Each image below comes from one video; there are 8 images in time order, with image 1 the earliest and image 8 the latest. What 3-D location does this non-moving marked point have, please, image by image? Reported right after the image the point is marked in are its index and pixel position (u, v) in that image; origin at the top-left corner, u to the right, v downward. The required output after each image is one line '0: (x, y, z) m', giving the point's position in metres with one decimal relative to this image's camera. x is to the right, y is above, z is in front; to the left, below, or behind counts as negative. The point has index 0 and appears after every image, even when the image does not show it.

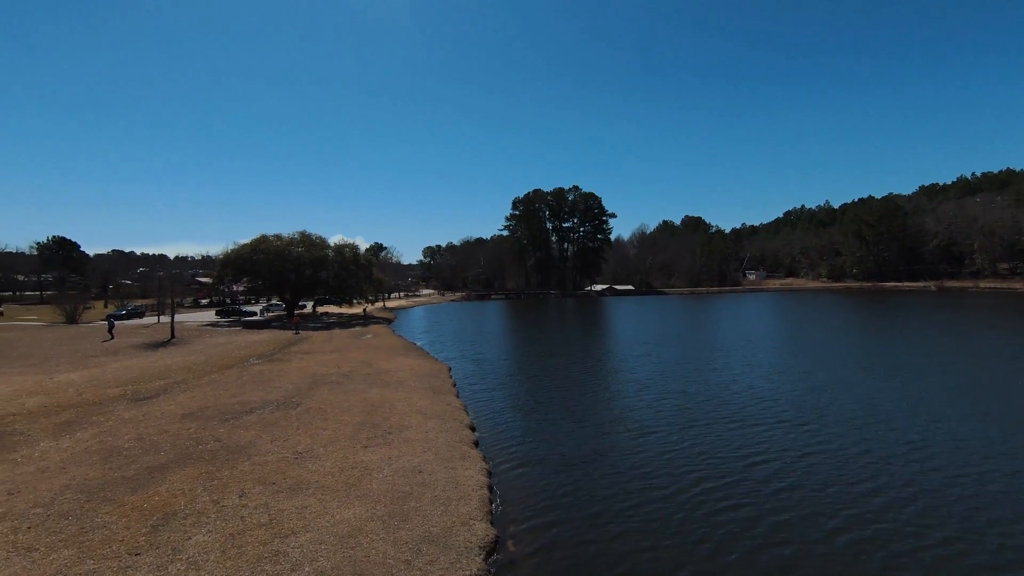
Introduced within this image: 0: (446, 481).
0: (-1.5, -4.4, +11.5) m
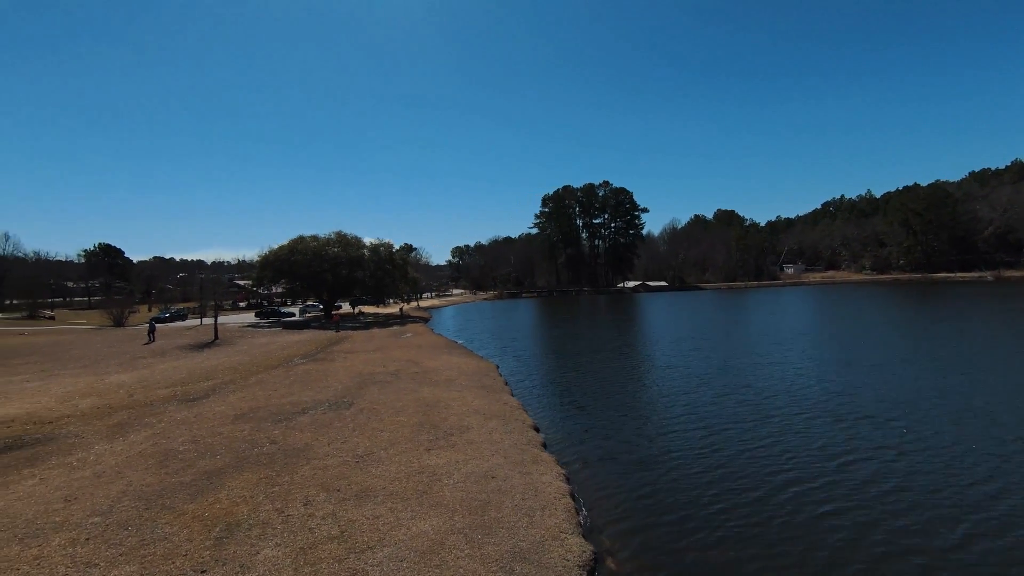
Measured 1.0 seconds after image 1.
0: (+0.3, -4.1, +10.4) m
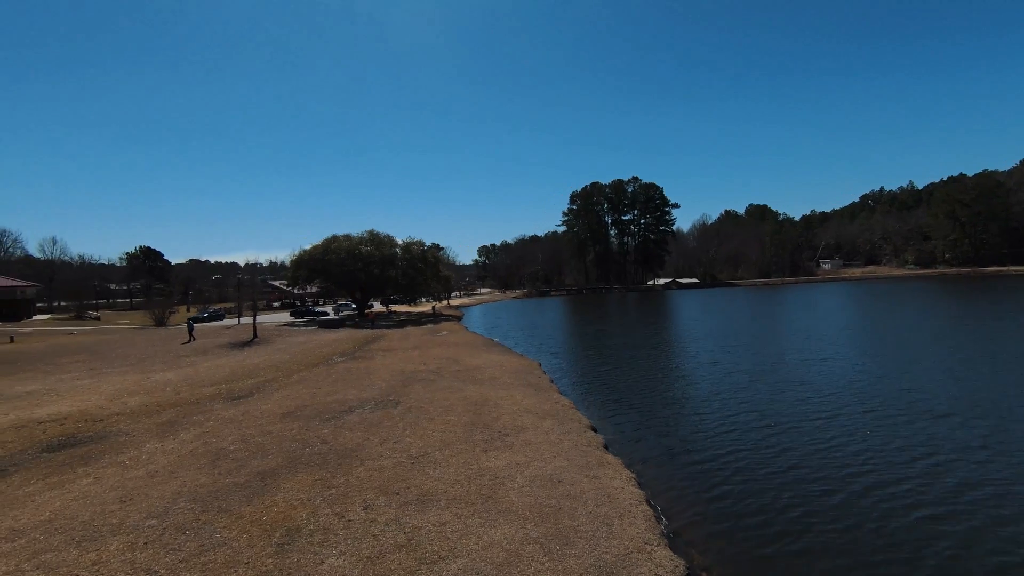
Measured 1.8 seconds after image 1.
0: (+1.6, -3.9, +9.7) m
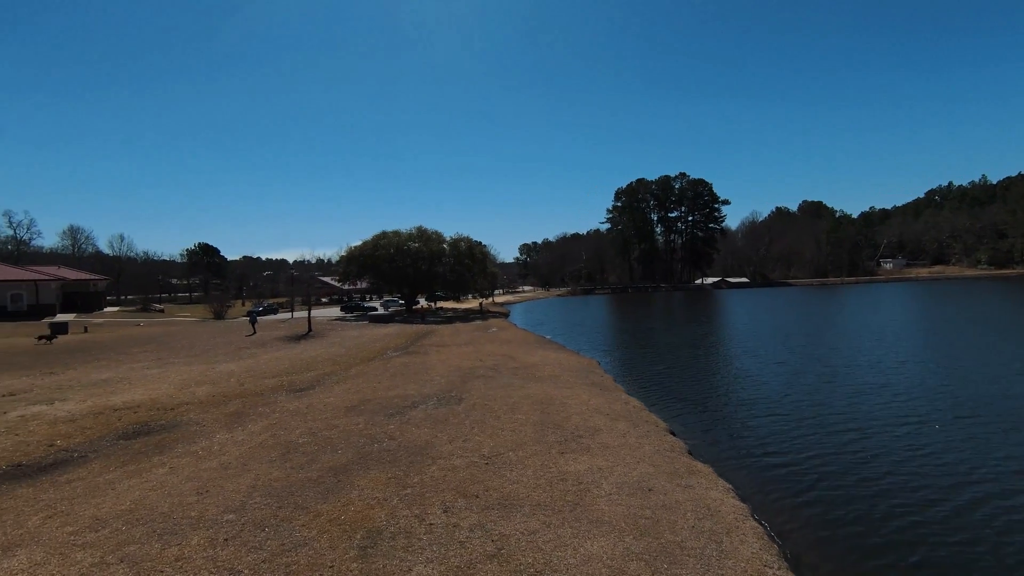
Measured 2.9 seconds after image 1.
0: (+3.1, -3.8, +8.8) m
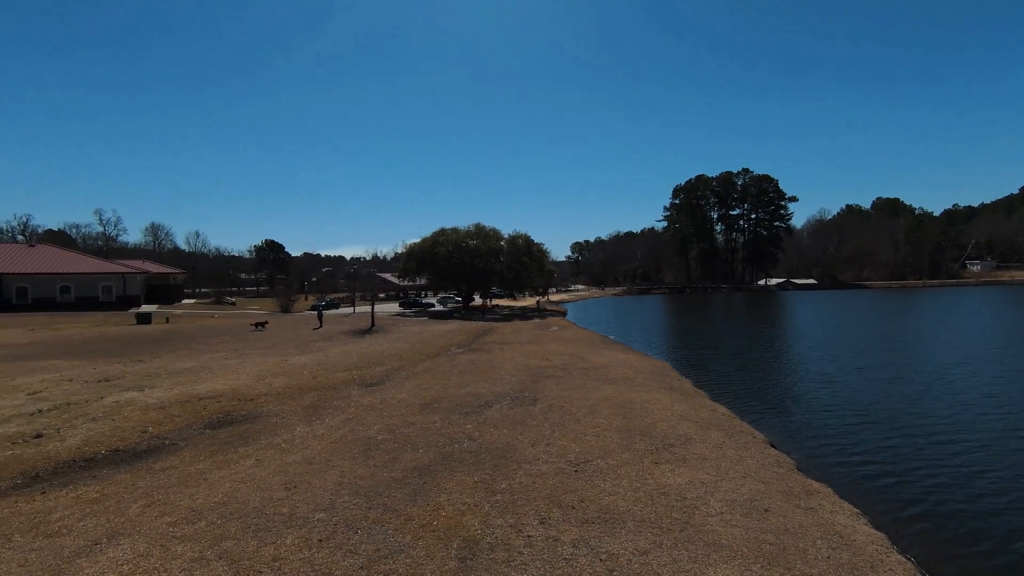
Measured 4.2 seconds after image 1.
0: (+4.7, -3.7, +7.8) m
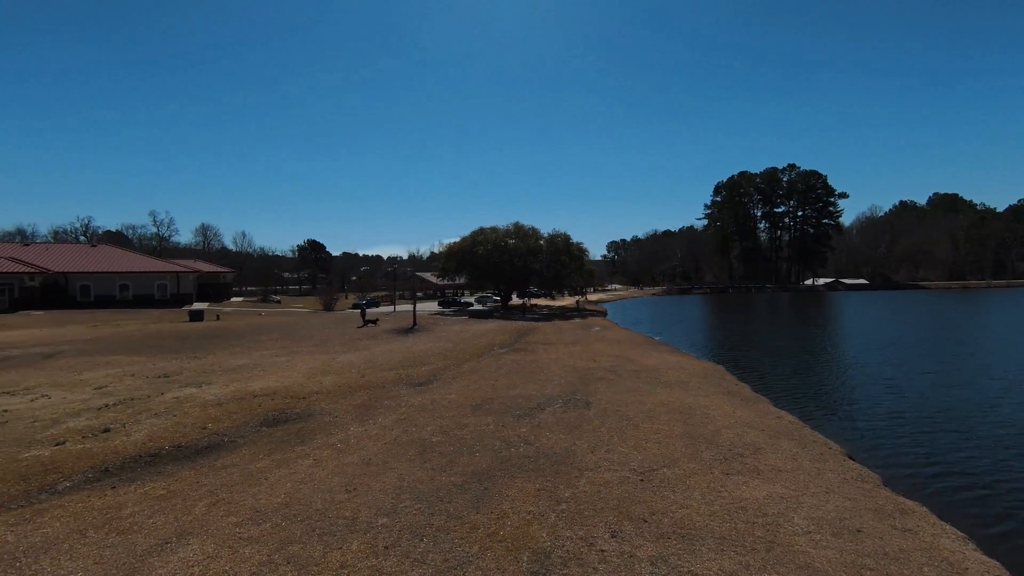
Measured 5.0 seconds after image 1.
0: (+5.8, -3.8, +7.1) m
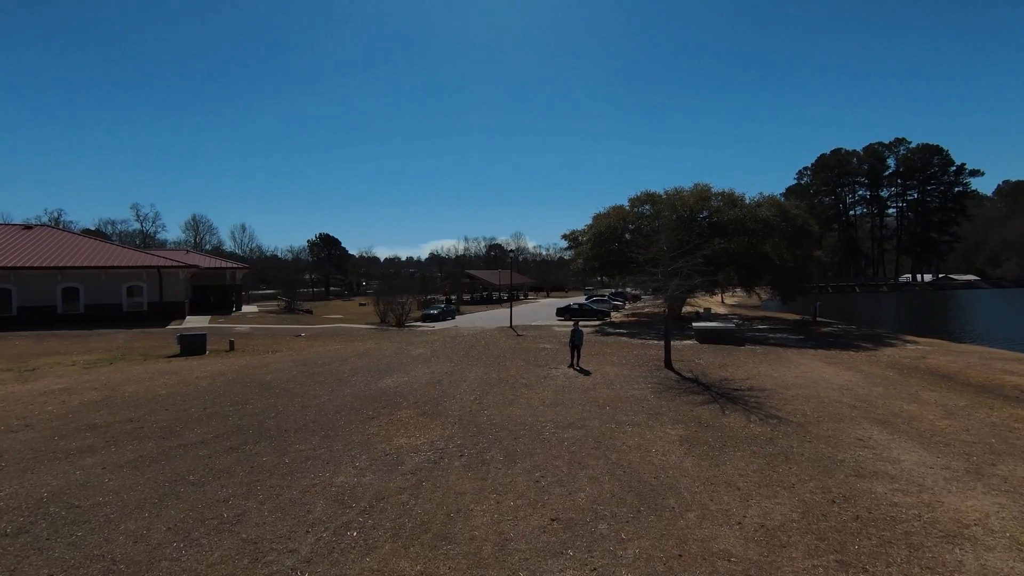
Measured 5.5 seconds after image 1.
0: (+18.5, -3.5, -12.5) m
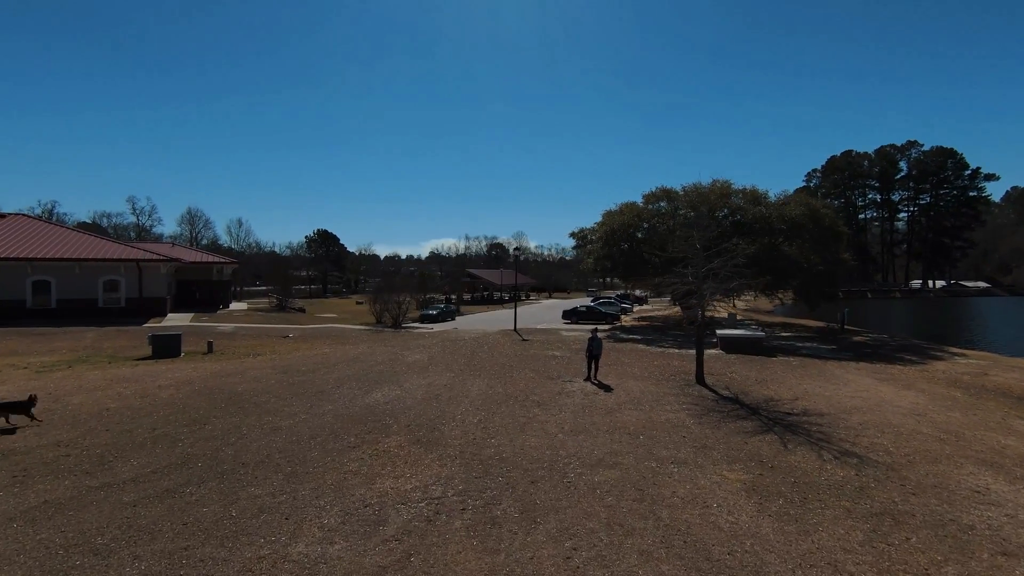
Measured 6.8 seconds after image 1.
0: (+18.8, -3.9, -14.7) m
